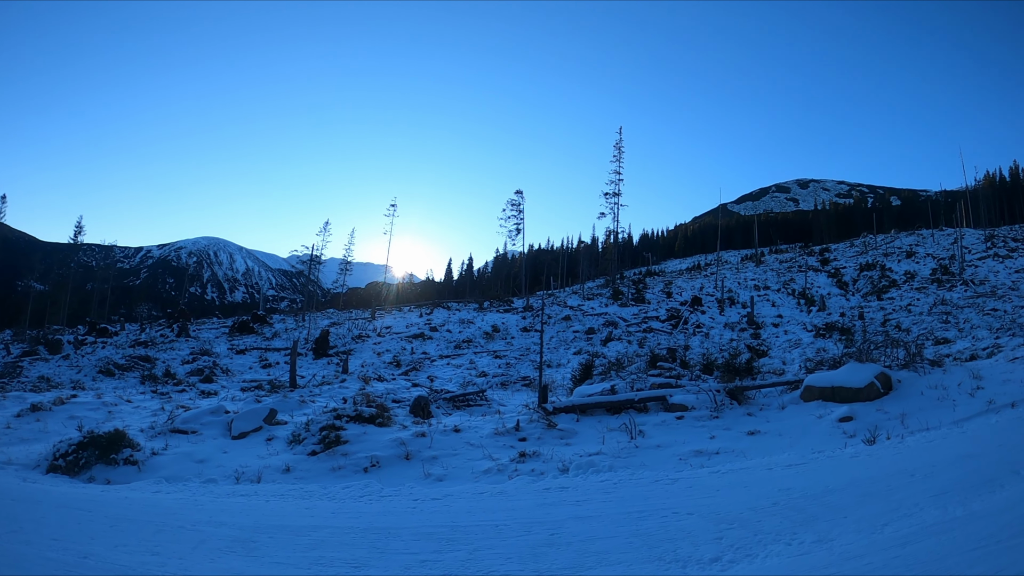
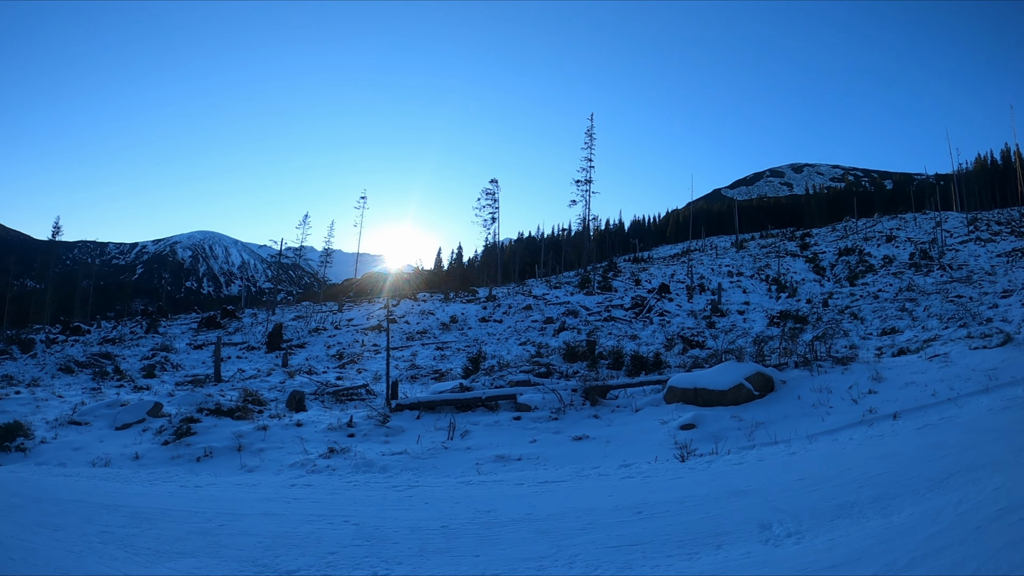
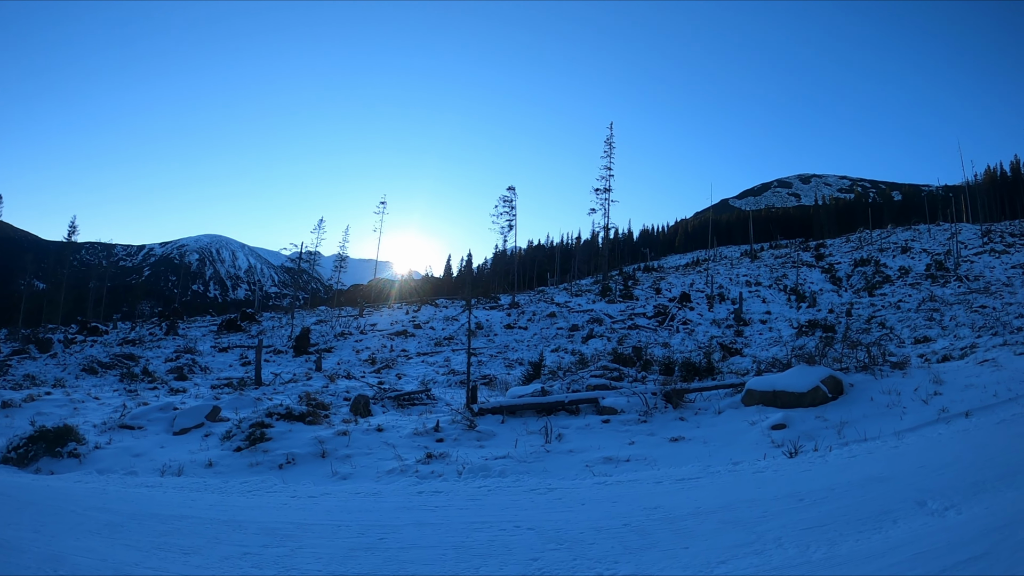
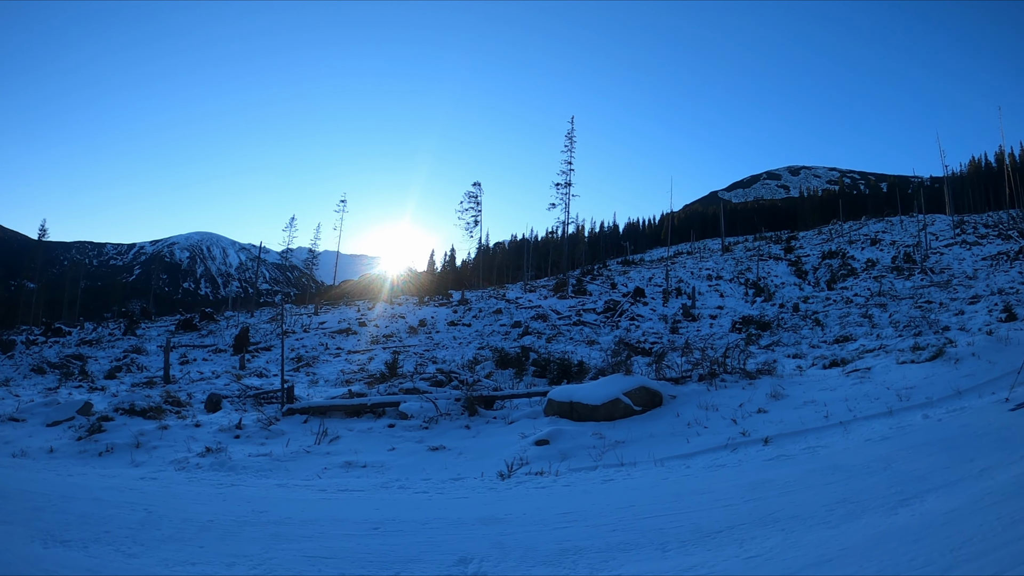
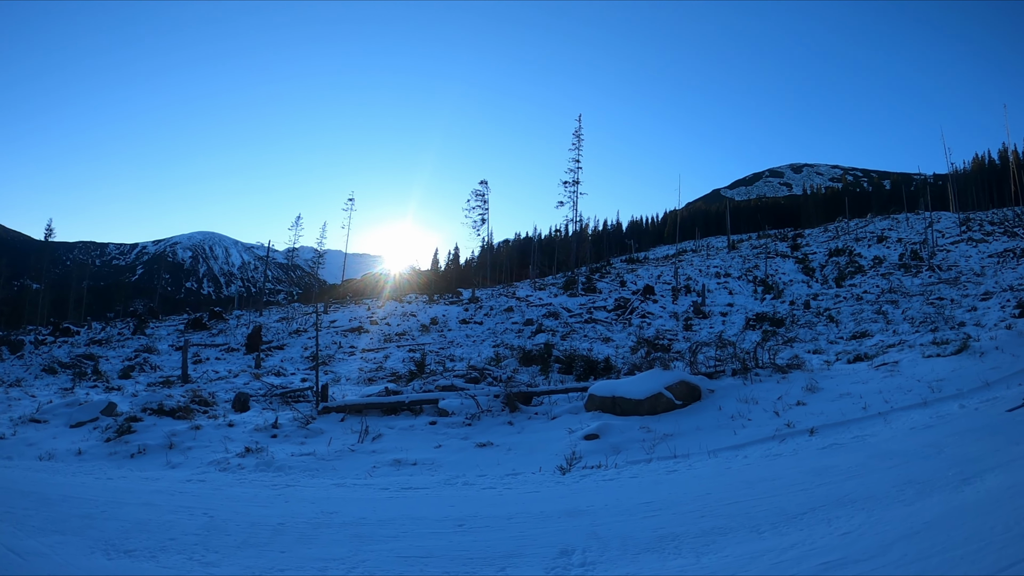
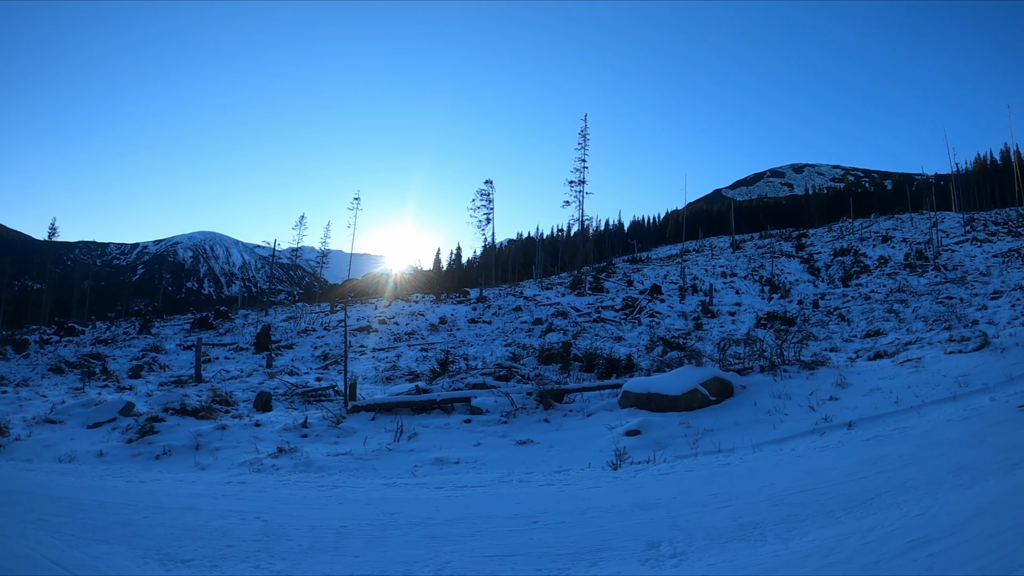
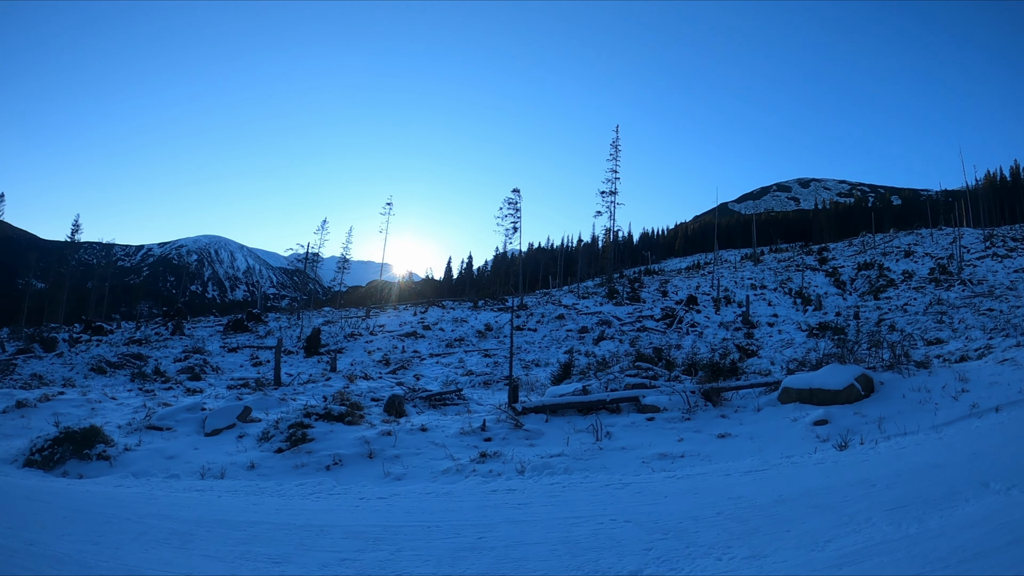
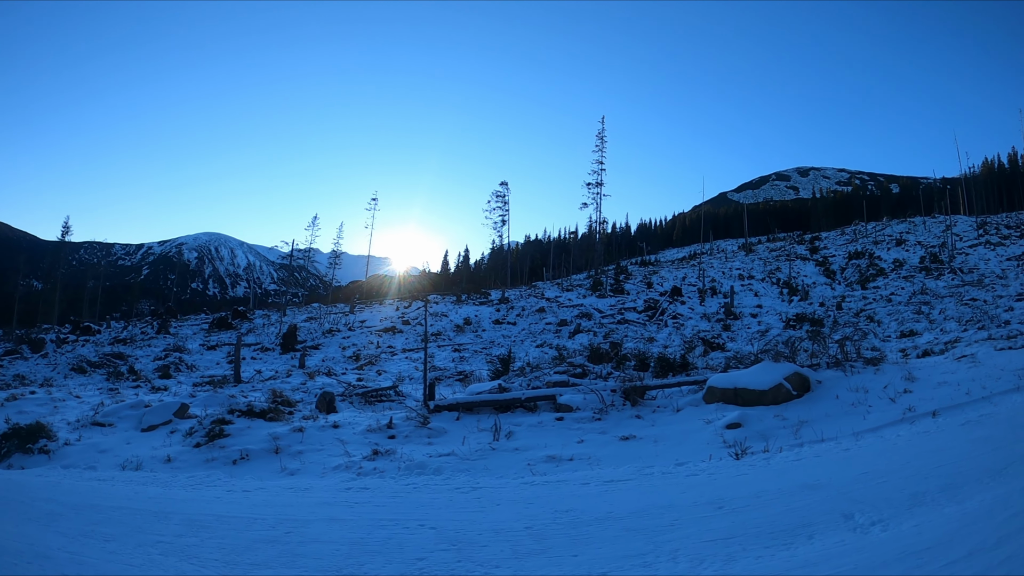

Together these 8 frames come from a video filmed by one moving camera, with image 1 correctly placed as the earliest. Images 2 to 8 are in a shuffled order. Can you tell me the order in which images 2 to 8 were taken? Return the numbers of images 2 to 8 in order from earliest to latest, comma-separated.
7, 3, 8, 2, 6, 5, 4
